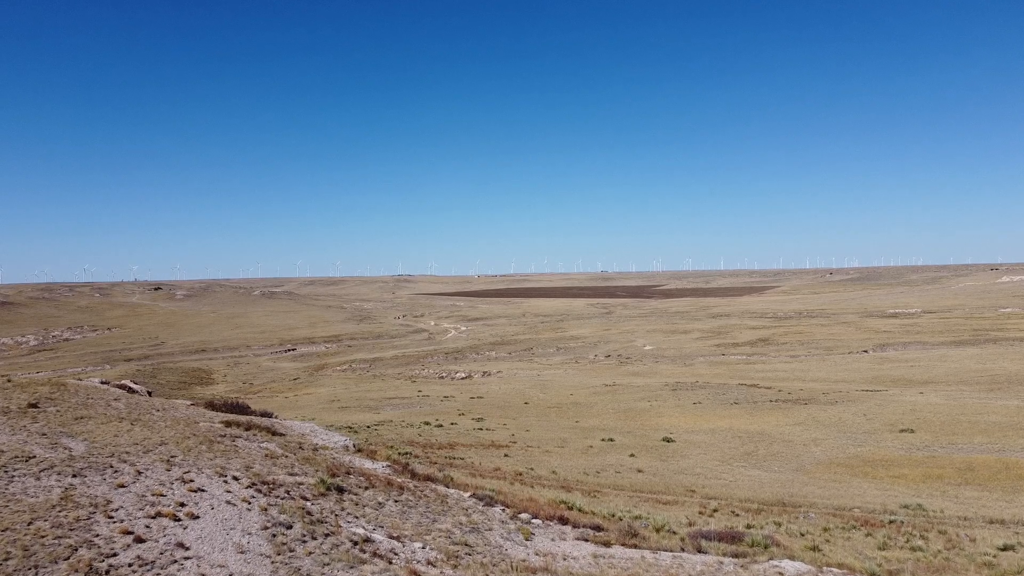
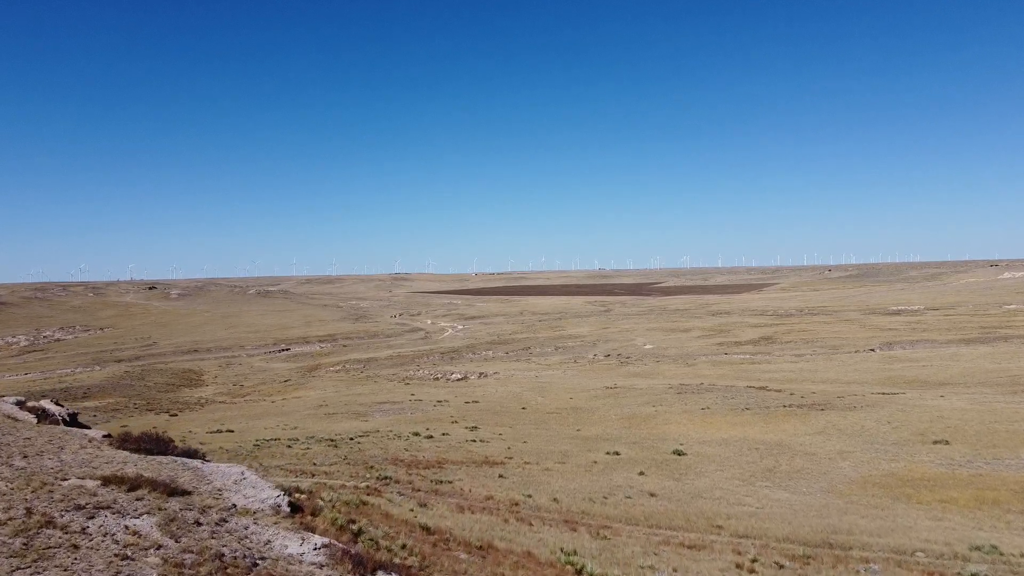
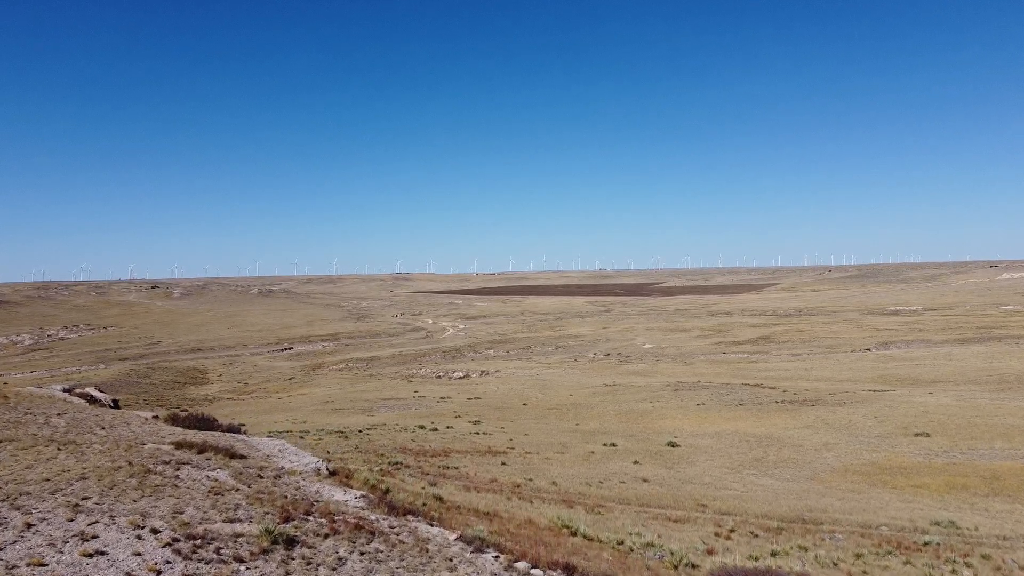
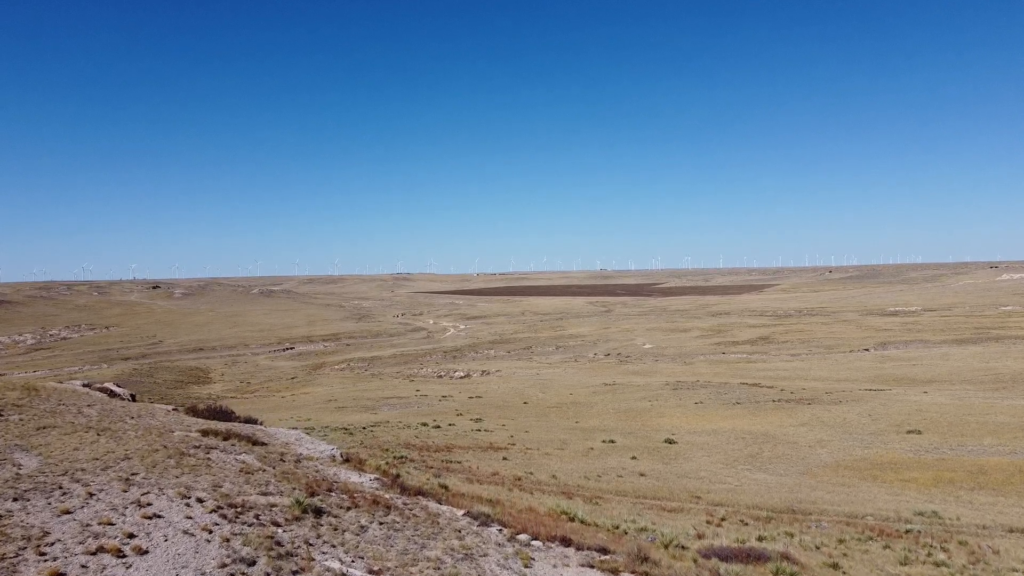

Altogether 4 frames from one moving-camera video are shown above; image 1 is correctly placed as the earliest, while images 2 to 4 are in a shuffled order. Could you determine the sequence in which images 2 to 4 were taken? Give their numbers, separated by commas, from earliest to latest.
4, 3, 2
